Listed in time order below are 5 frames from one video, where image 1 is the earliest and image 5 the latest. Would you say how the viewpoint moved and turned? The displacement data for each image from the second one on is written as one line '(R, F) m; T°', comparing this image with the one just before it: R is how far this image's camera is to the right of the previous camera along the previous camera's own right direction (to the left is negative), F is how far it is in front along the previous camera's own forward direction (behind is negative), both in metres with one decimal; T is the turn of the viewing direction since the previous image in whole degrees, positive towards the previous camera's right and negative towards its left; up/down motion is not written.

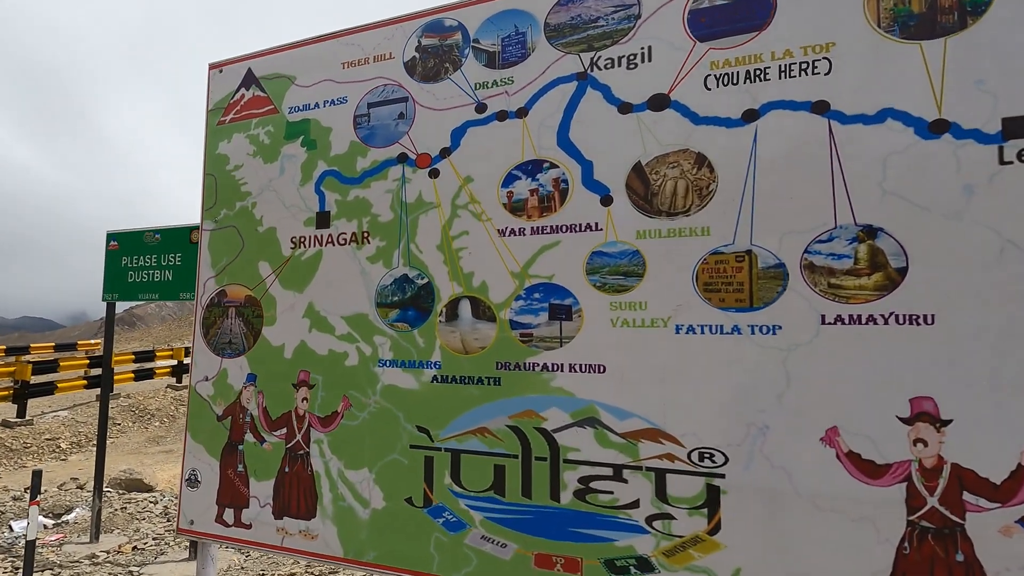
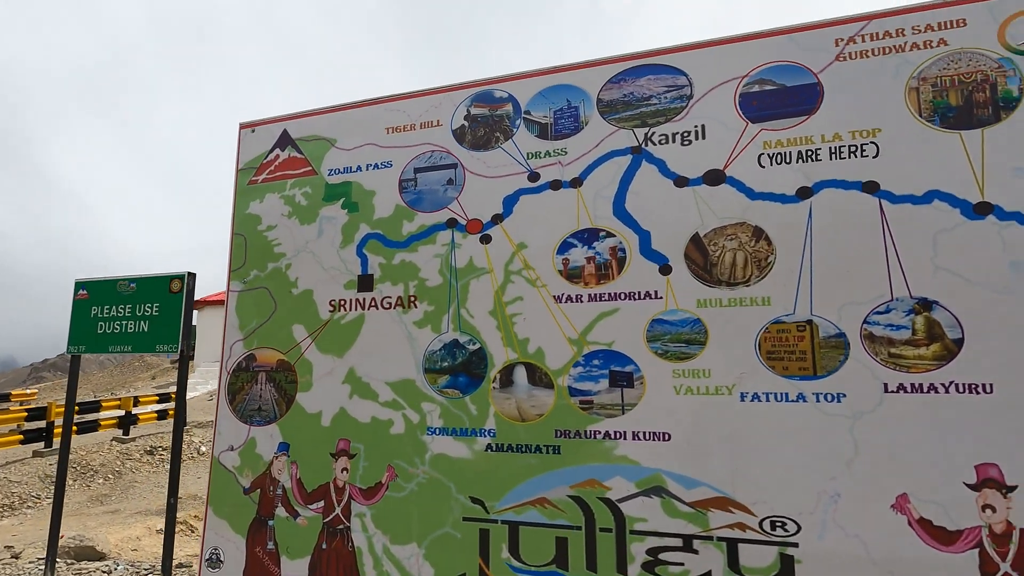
(-0.5, 0.0) m; +4°
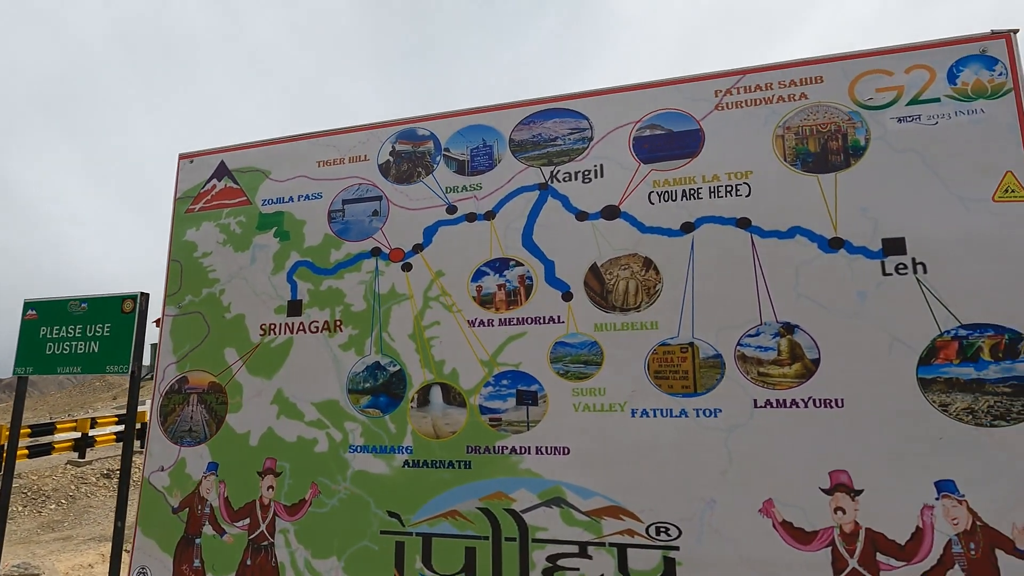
(+0.4, -0.2) m; +3°
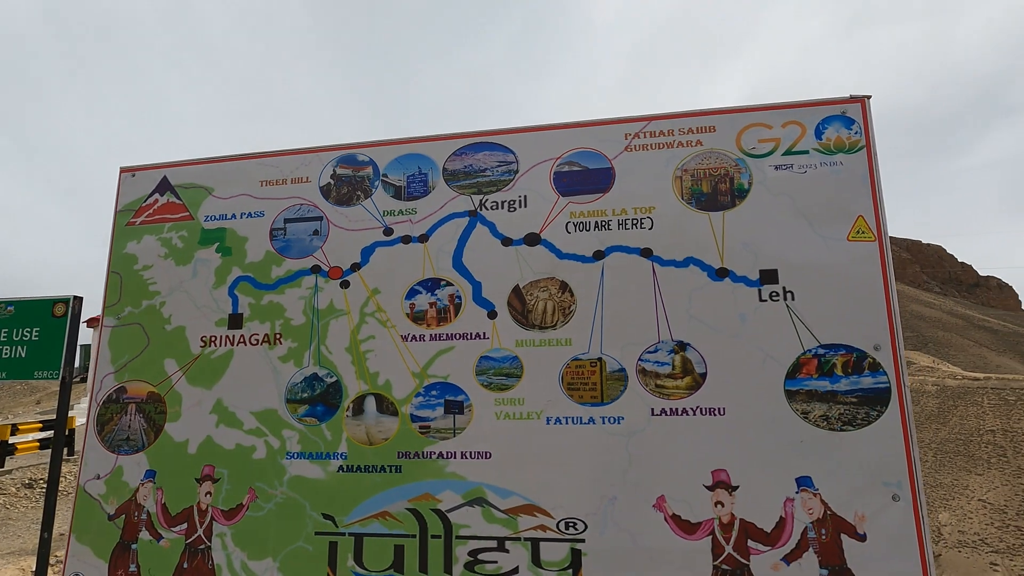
(+0.1, -0.3) m; +5°
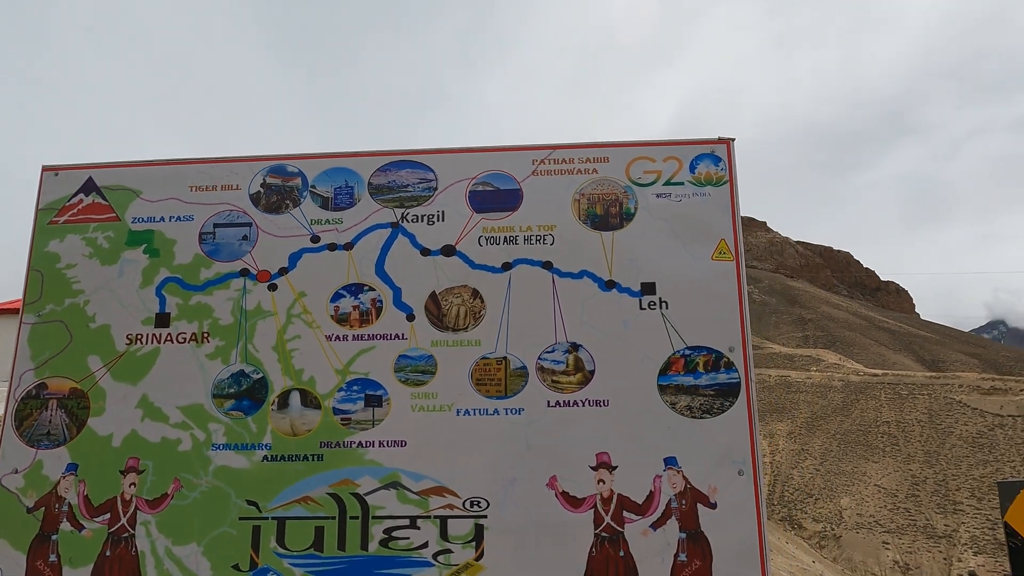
(+0.1, -0.4) m; +7°
